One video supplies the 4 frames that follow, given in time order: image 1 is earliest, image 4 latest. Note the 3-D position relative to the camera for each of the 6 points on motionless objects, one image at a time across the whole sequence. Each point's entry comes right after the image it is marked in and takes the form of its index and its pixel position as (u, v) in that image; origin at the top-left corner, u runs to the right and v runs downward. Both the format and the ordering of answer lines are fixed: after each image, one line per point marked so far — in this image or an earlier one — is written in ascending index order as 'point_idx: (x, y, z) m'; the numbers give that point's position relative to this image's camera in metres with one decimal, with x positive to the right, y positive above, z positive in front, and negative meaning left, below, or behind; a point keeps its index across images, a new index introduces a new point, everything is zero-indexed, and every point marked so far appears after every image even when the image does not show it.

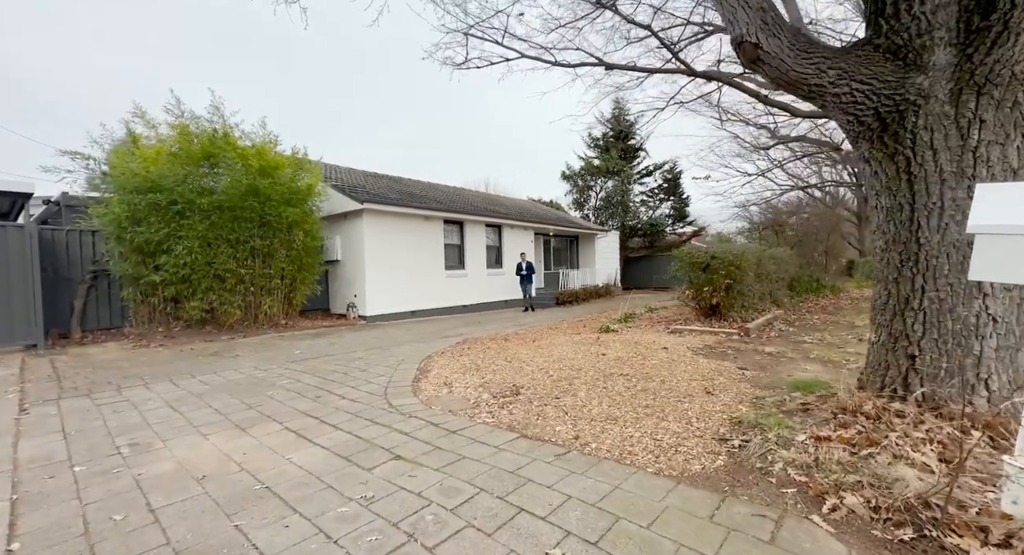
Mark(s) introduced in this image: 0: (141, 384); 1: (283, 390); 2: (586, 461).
0: (-3.8, -1.1, +4.7) m
1: (-2.1, -1.0, +4.2) m
2: (+0.4, -0.9, +2.2) m
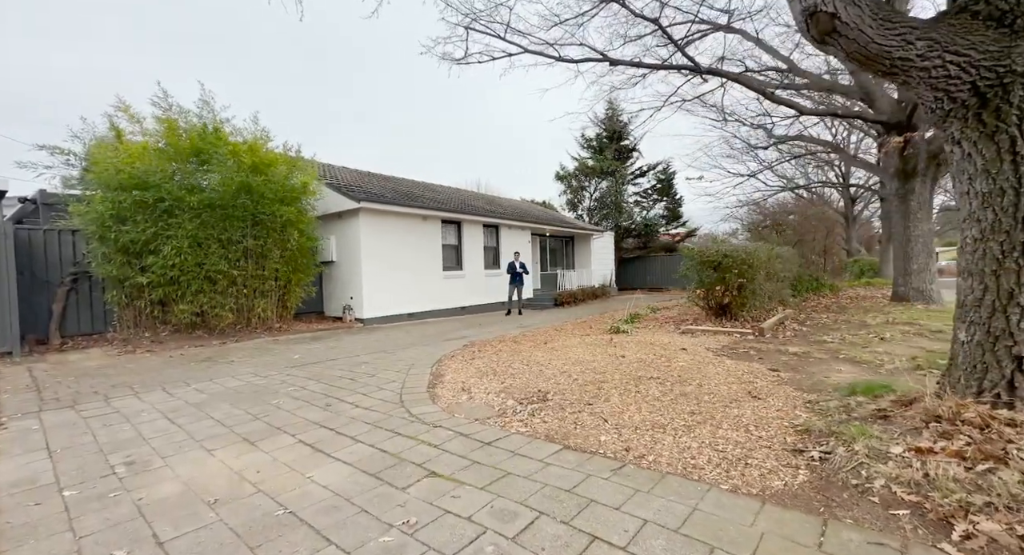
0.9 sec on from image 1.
0: (-3.6, -1.1, +4.4) m
1: (-1.9, -1.0, +3.9) m
2: (+0.6, -0.9, +2.0) m
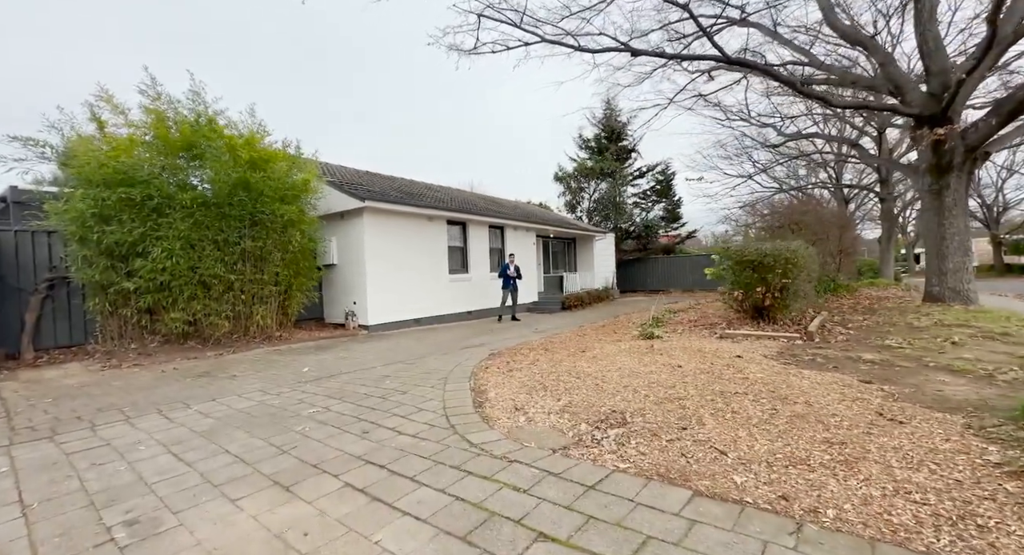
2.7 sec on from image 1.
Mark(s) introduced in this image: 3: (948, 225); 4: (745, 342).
0: (-3.2, -1.2, +3.8) m
1: (-1.4, -1.1, +3.3) m
2: (+1.1, -0.9, +1.5) m
3: (+7.4, +0.9, +7.8) m
4: (+3.0, -0.8, +5.9) m
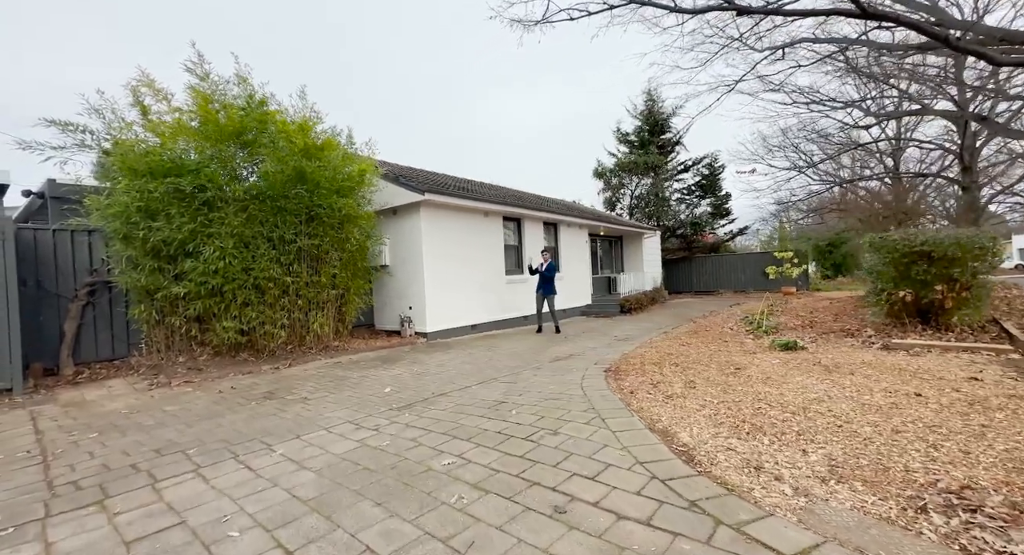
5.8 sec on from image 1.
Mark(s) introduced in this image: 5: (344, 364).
0: (-1.9, -1.2, +2.8) m
1: (-0.2, -1.1, +2.3) m
2: (+2.3, -0.8, +0.3) m
3: (+8.9, +1.0, +6.4) m
4: (+4.4, -0.8, +4.7) m
5: (-2.3, -1.2, +6.3) m
